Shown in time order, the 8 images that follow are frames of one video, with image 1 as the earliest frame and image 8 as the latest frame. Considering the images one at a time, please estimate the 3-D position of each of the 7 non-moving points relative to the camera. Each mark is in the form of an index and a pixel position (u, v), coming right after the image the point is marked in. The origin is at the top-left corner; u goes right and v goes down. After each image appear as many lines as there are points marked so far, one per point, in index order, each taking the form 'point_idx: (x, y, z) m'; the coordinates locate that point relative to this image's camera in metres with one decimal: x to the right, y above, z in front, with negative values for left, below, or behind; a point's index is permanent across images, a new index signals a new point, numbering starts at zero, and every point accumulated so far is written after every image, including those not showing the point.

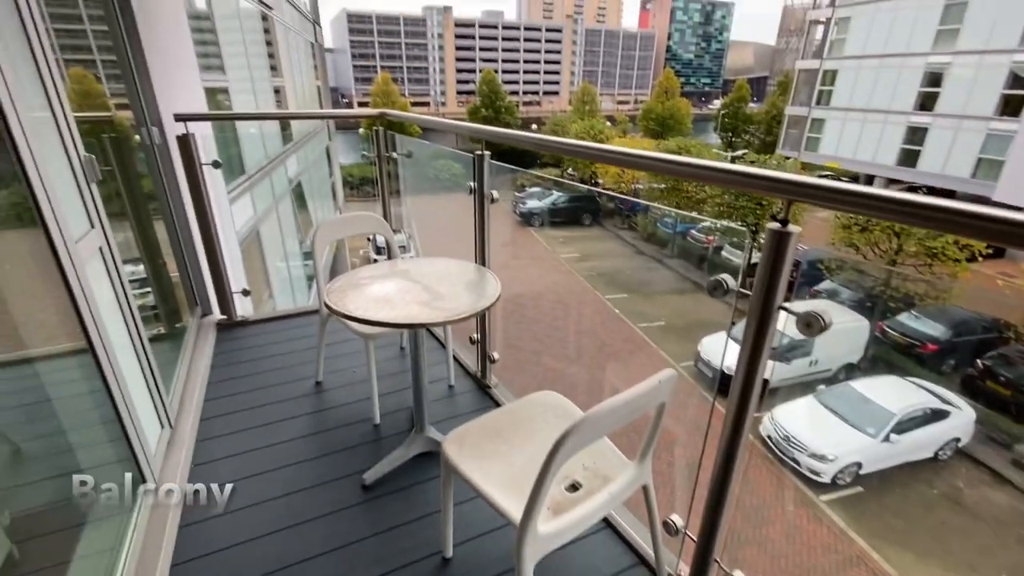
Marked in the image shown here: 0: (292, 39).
0: (-4.4, +5.0, +9.6) m
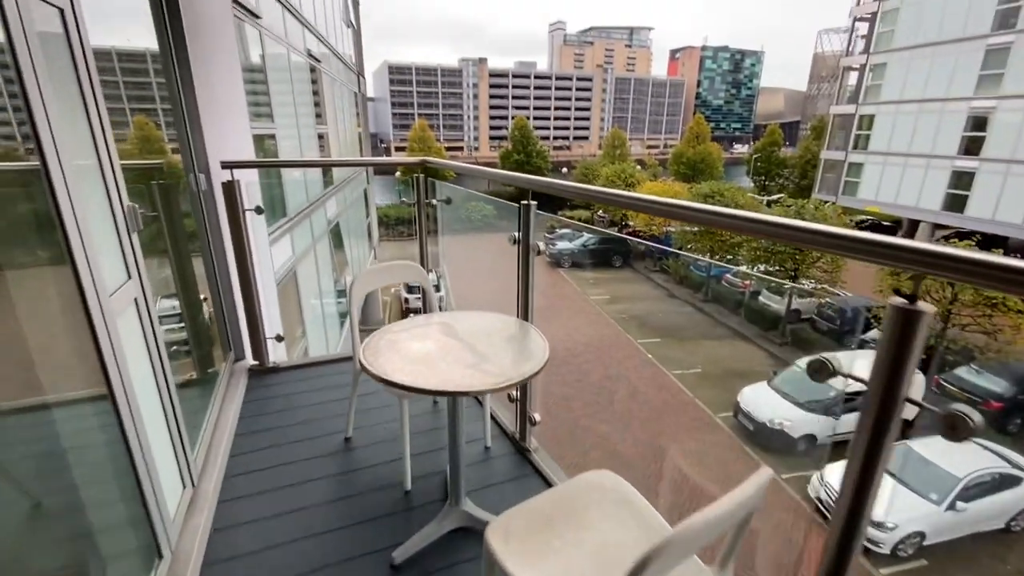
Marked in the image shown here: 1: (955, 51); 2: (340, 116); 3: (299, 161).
0: (-3.7, +4.2, +10.1) m
1: (+17.8, +9.6, +19.0) m
2: (-3.7, +3.7, +10.2) m
3: (-1.7, +1.0, +3.9) m
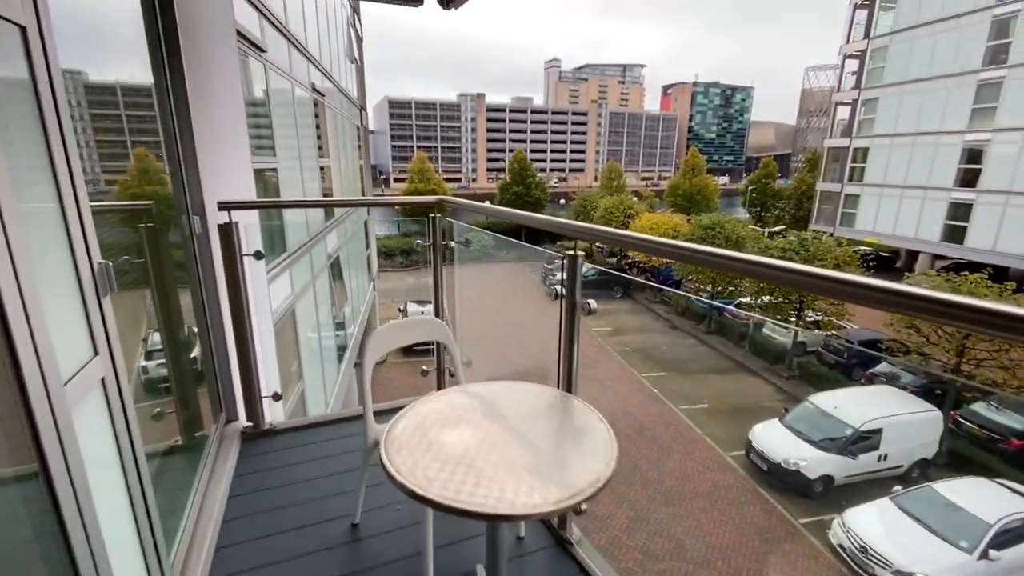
0: (-3.6, +3.5, +10.1) m
1: (+17.8, +8.3, +19.5) m
2: (-3.7, +3.0, +10.2) m
3: (-1.6, +0.7, +3.7) m
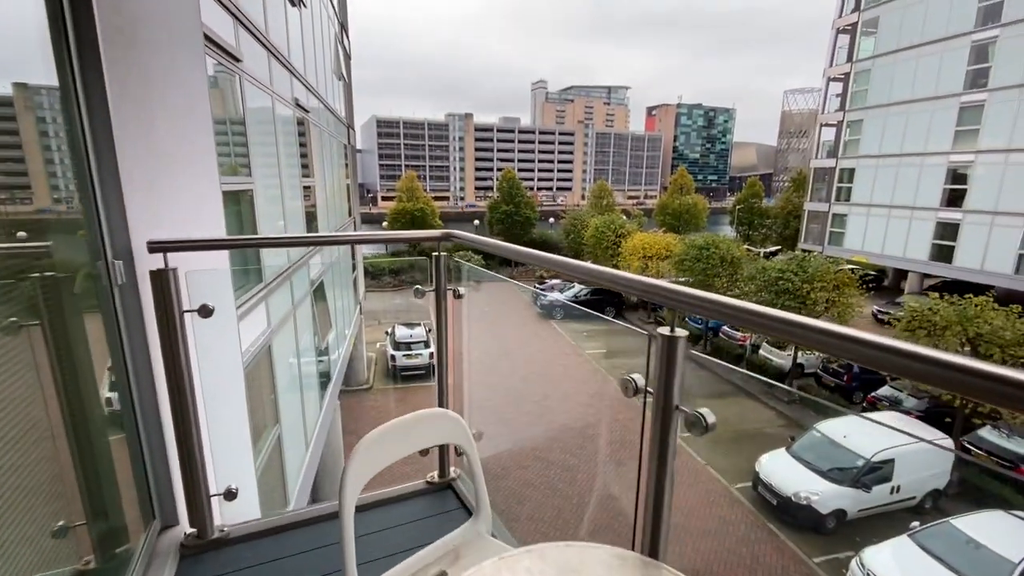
0: (-3.8, +3.0, +9.7) m
1: (+17.4, +7.5, +19.8) m
2: (-3.8, +2.5, +9.8) m
3: (-1.6, +0.4, +3.3) m
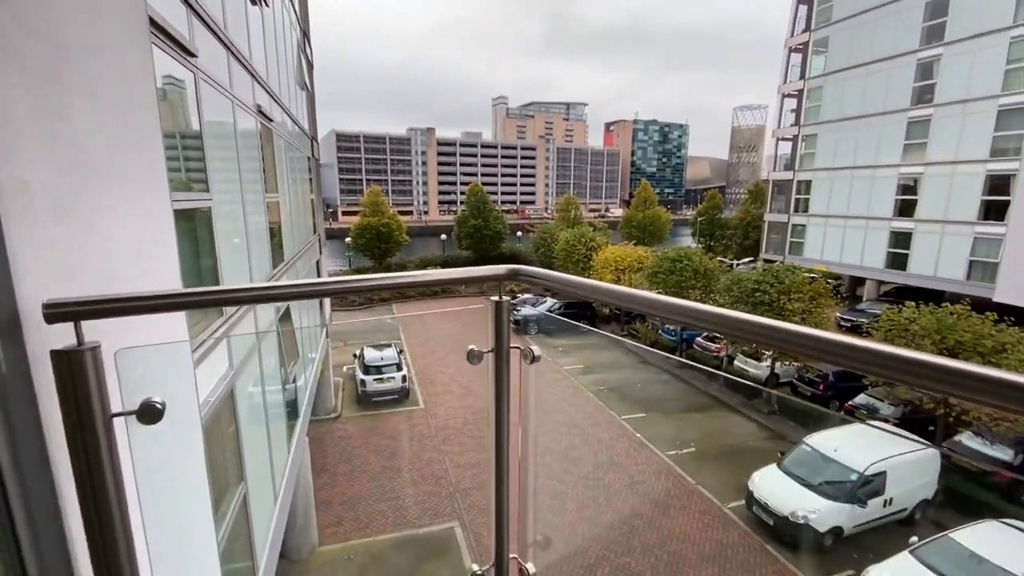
0: (-4.2, +2.5, +9.0) m
1: (+16.0, +7.2, +20.8) m
2: (-4.2, +2.1, +9.1) m
3: (-1.5, +0.2, +2.7) m
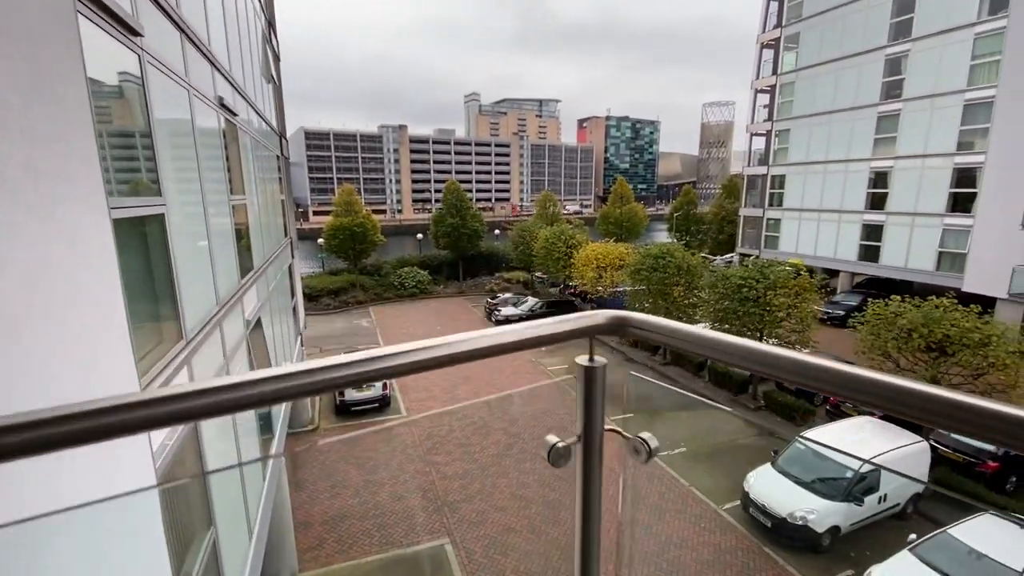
0: (-4.5, +2.4, +8.4) m
1: (+15.0, +7.6, +21.1) m
2: (-4.5, +1.9, +8.5) m
3: (-1.4, +0.1, +2.2) m
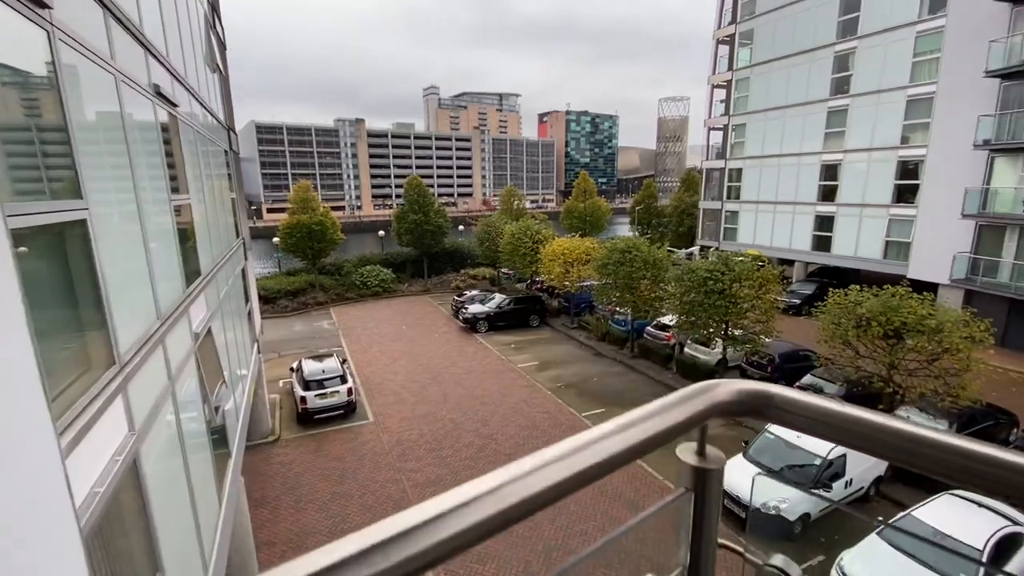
0: (-5.1, +2.3, +7.8) m
1: (+13.3, +8.1, +21.9) m
2: (-5.1, +1.8, +7.9) m
3: (-1.5, 0.0, +1.9) m
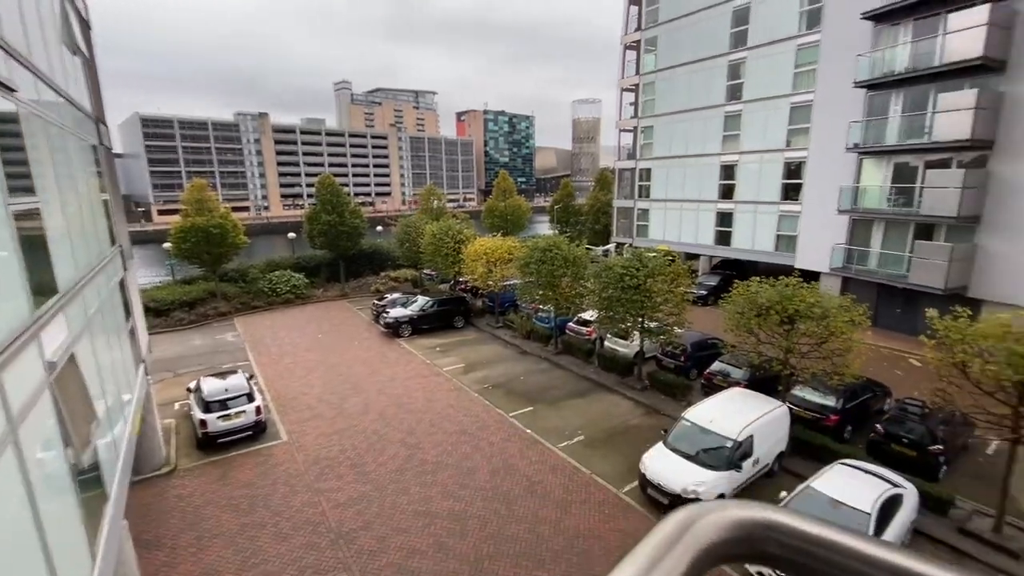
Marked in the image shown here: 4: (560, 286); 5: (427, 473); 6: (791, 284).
0: (-6.3, +2.1, +6.7) m
1: (+9.4, +8.5, +23.5) m
2: (-6.3, +1.6, +6.8) m
3: (-1.7, -0.1, +1.4) m
4: (+1.6, +0.1, +15.9) m
5: (-1.7, -3.7, +9.4) m
6: (+6.1, +0.1, +10.6) m
